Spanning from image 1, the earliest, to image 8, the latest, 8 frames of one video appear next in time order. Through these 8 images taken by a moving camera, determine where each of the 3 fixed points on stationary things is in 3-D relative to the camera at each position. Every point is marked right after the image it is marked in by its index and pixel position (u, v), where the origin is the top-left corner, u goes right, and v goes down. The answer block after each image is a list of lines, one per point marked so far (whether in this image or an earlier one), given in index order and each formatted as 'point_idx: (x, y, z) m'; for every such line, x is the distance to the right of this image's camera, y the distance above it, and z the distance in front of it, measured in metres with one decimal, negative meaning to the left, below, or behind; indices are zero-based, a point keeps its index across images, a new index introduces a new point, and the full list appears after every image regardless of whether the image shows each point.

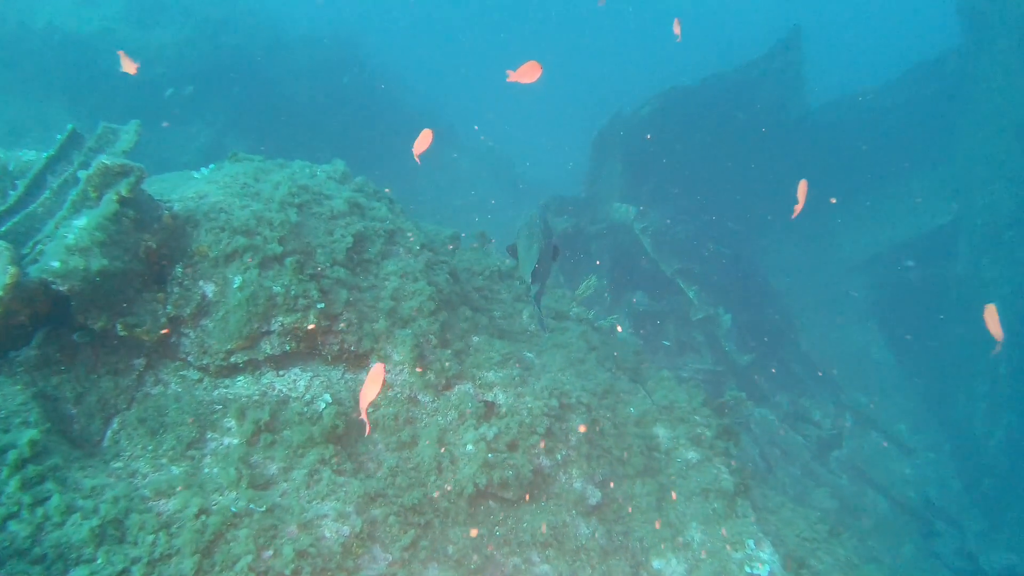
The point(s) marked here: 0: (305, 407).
0: (-1.2, -0.7, +4.1) m
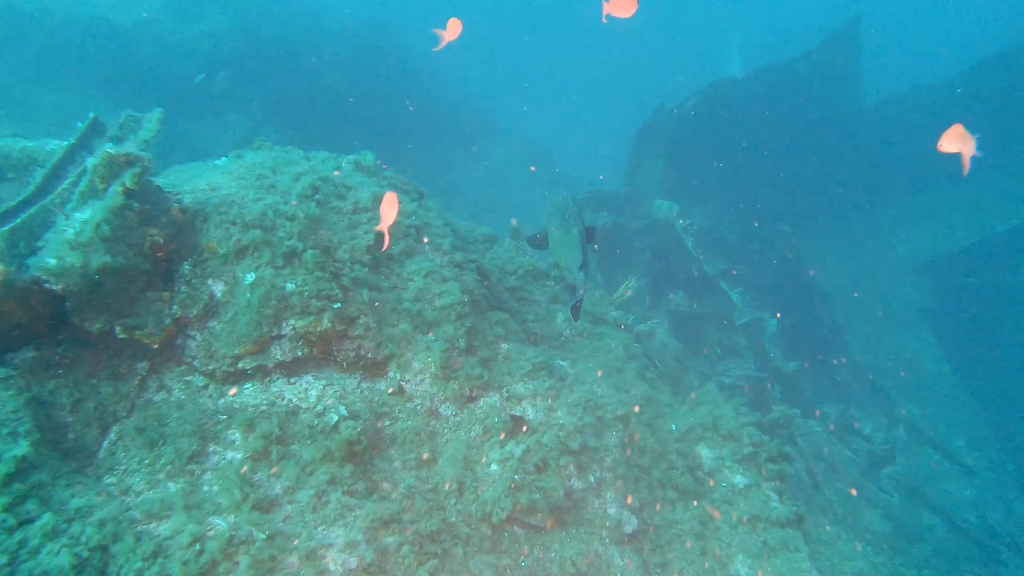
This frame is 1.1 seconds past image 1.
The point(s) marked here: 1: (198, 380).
0: (-1.0, -0.7, +3.8) m
1: (-1.7, -0.5, +3.9) m
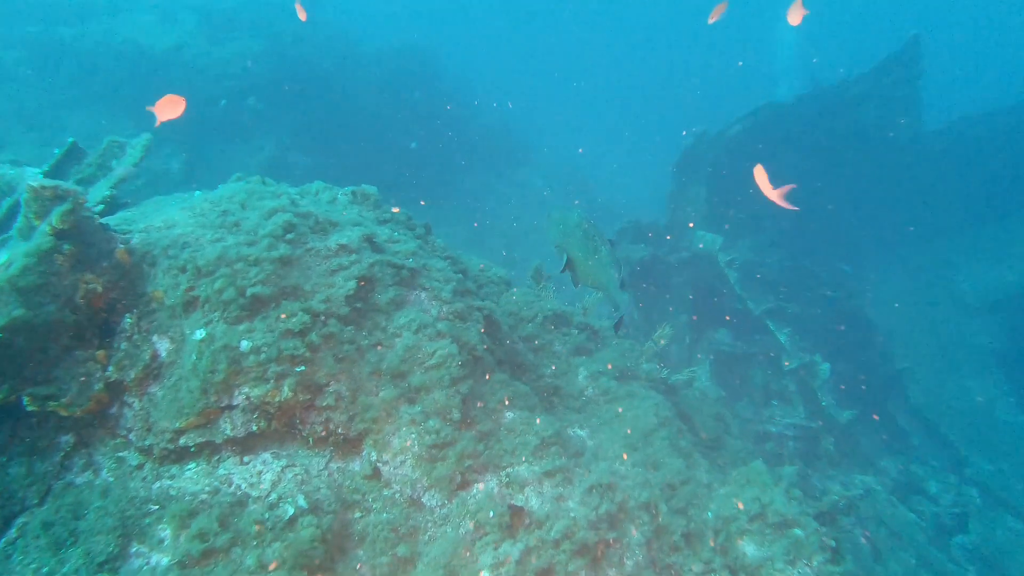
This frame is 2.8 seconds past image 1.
0: (-1.1, -1.0, +3.1) m
1: (-1.7, -0.8, +3.2) m
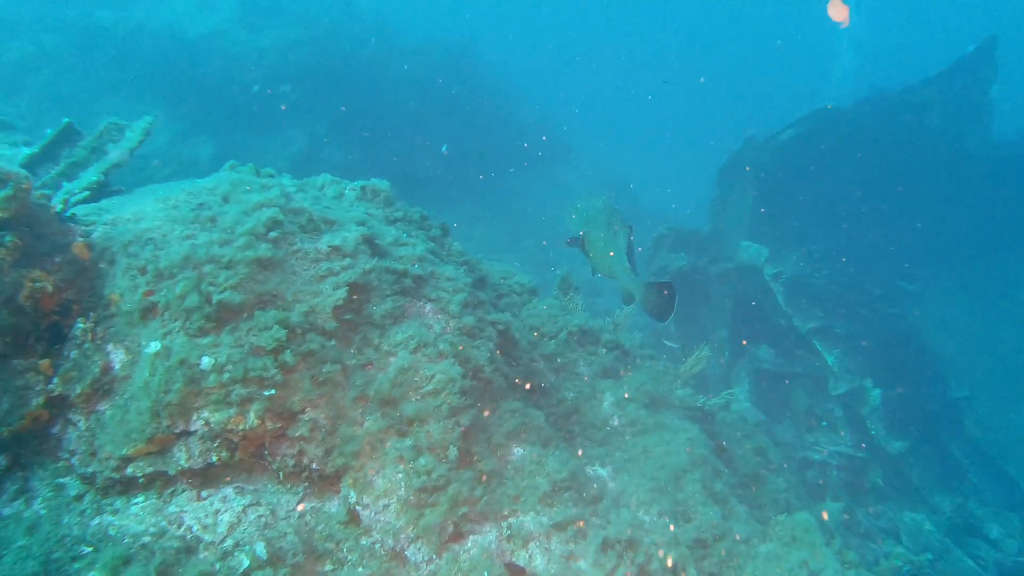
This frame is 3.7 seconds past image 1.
0: (-1.1, -1.0, +2.6) m
1: (-1.7, -0.8, +2.8) m
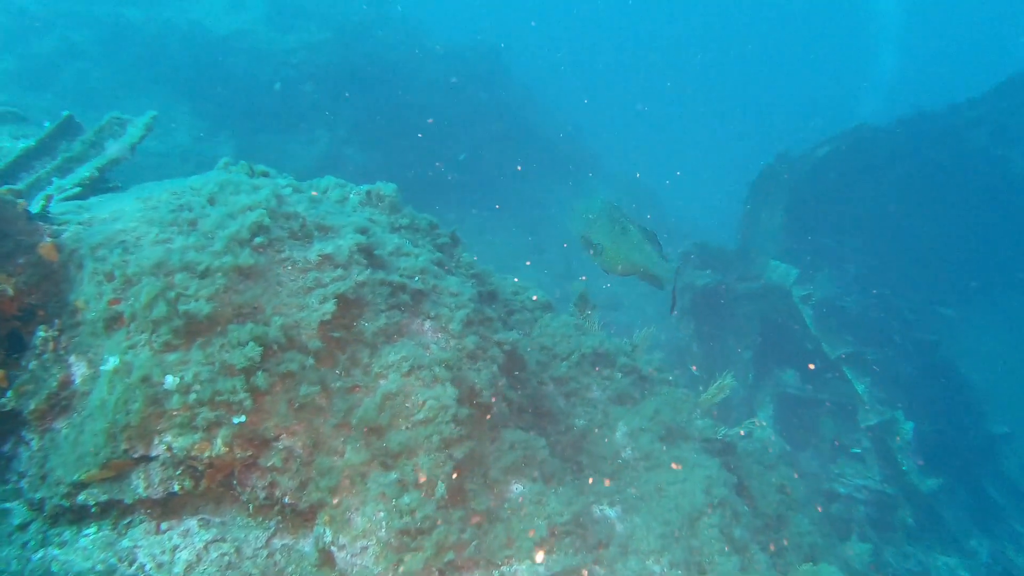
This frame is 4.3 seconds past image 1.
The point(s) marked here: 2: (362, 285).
0: (-1.1, -1.1, +2.3) m
1: (-1.8, -0.8, +2.5) m
2: (-0.7, 0.0, +3.2) m
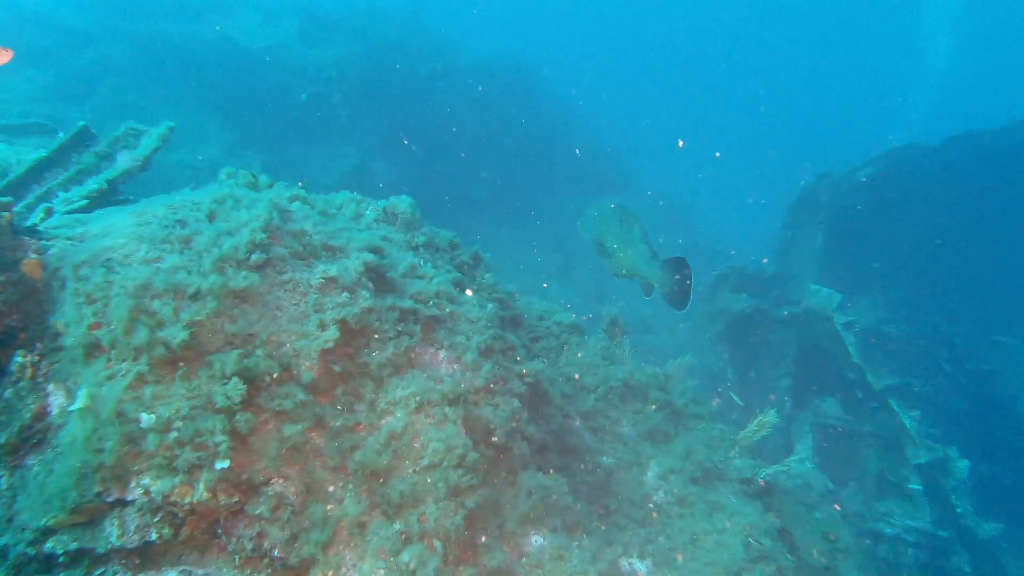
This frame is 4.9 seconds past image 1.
0: (-1.1, -1.1, +2.0) m
1: (-1.7, -0.9, +2.3) m
2: (-0.6, -0.1, +2.9) m
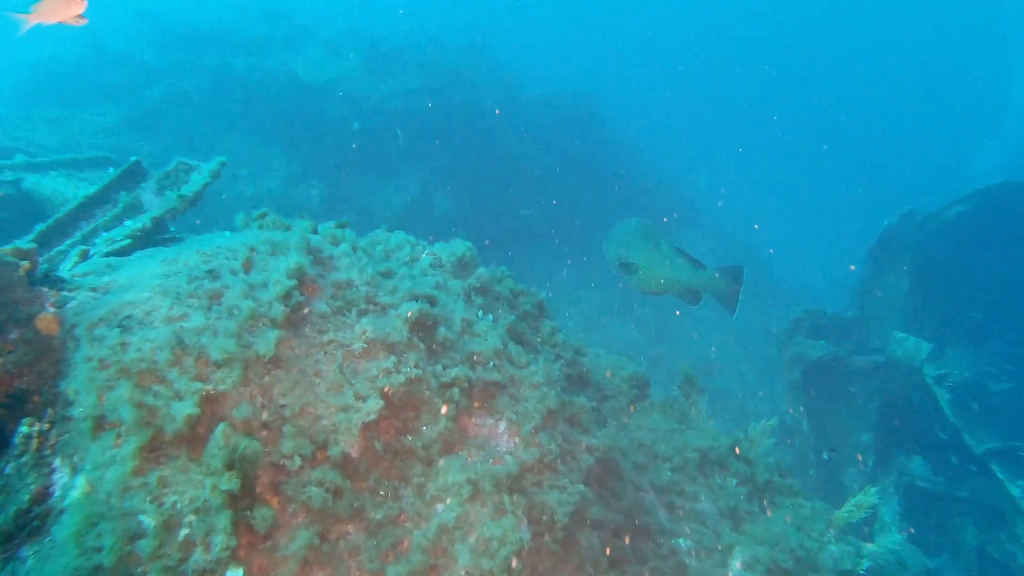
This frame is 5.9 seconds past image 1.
0: (-0.9, -1.3, +1.7) m
1: (-1.5, -1.1, +2.0) m
2: (-0.3, -0.3, +2.5) m
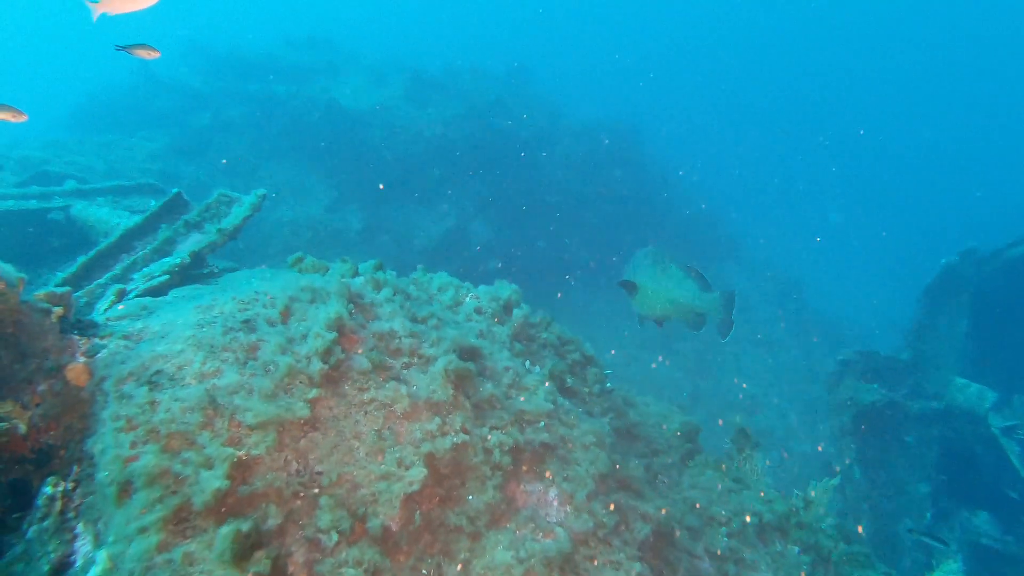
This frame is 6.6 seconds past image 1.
0: (-0.8, -1.5, +1.5) m
1: (-1.4, -1.2, +1.8) m
2: (-0.2, -0.5, +2.3) m
